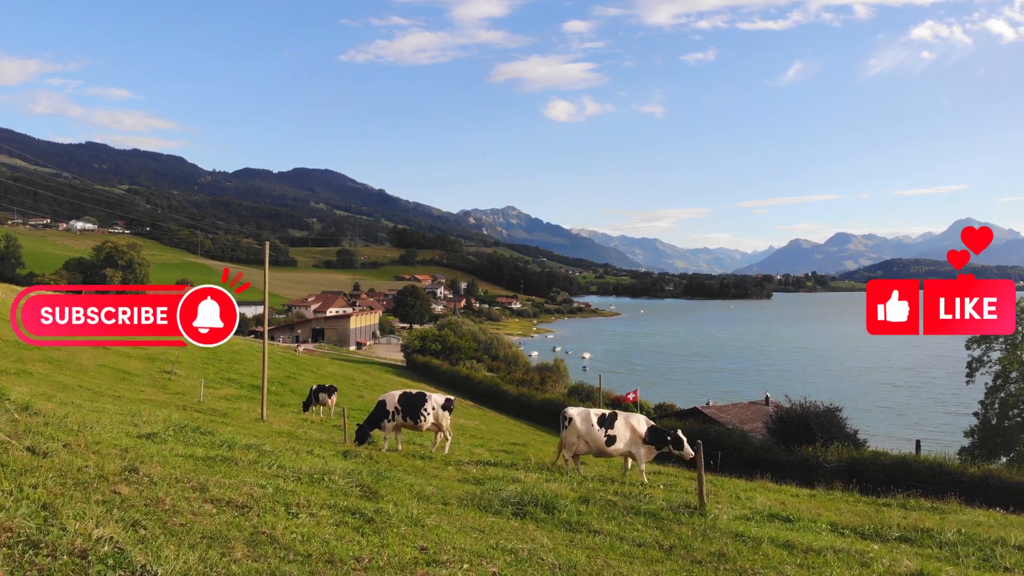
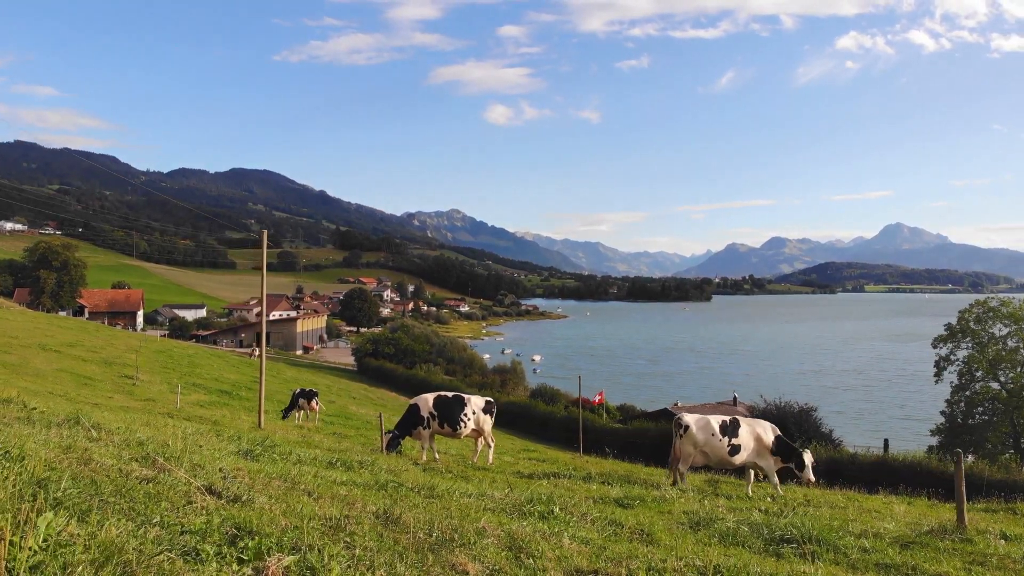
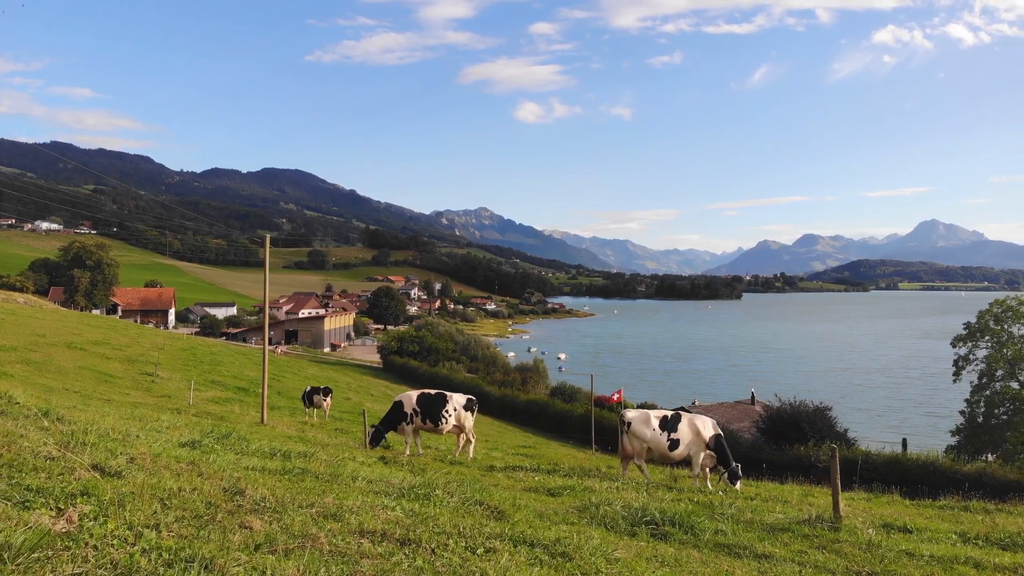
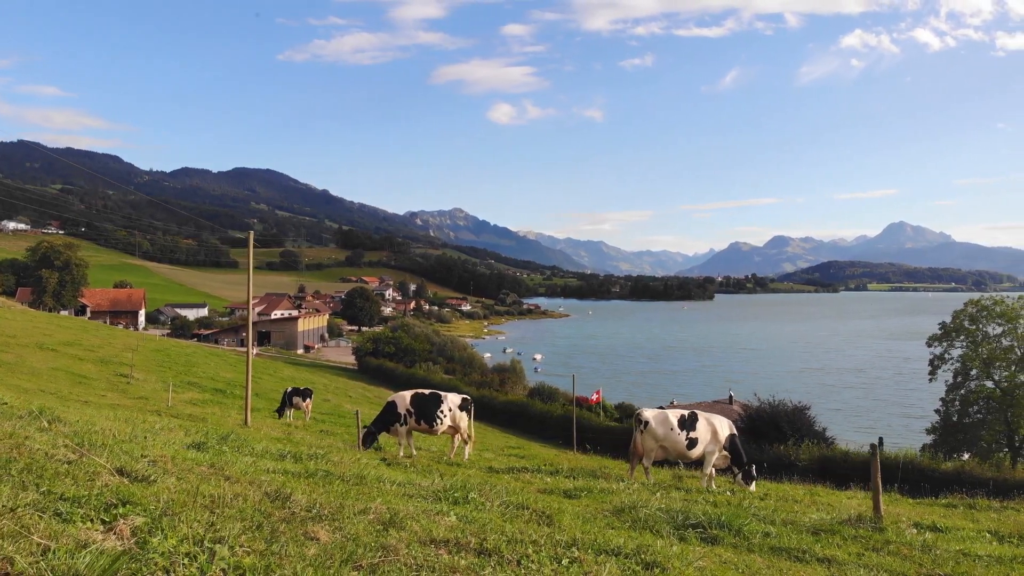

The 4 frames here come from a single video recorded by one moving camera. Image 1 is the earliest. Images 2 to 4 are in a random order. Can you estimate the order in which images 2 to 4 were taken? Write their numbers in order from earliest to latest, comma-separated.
3, 4, 2
